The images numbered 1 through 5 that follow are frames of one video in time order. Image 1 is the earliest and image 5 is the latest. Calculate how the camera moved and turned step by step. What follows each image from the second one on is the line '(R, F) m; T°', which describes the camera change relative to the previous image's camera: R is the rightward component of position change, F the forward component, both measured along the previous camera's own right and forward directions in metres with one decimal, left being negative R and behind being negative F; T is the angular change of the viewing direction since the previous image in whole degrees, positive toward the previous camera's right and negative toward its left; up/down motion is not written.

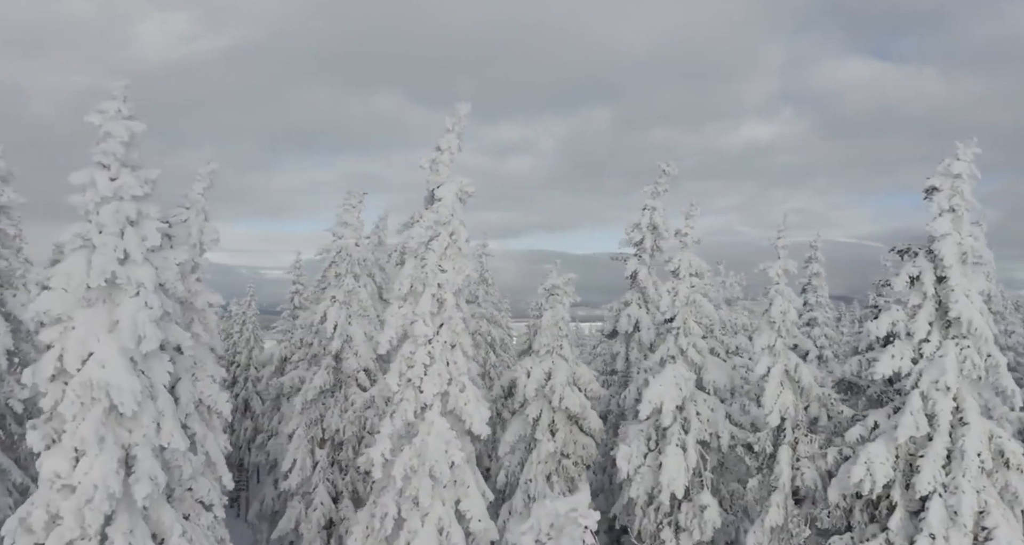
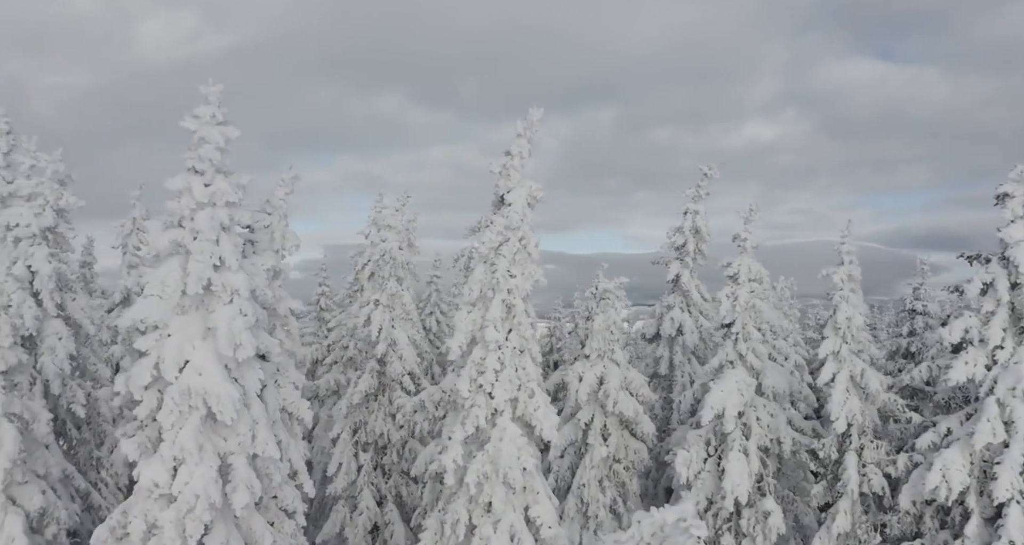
(-1.9, +0.1) m; 0°
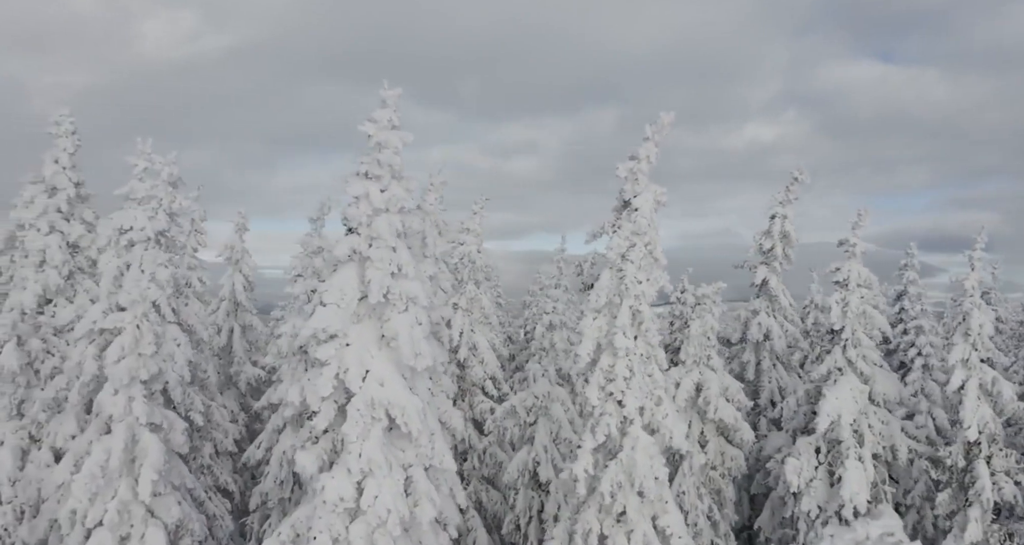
(-3.5, +0.3) m; 0°
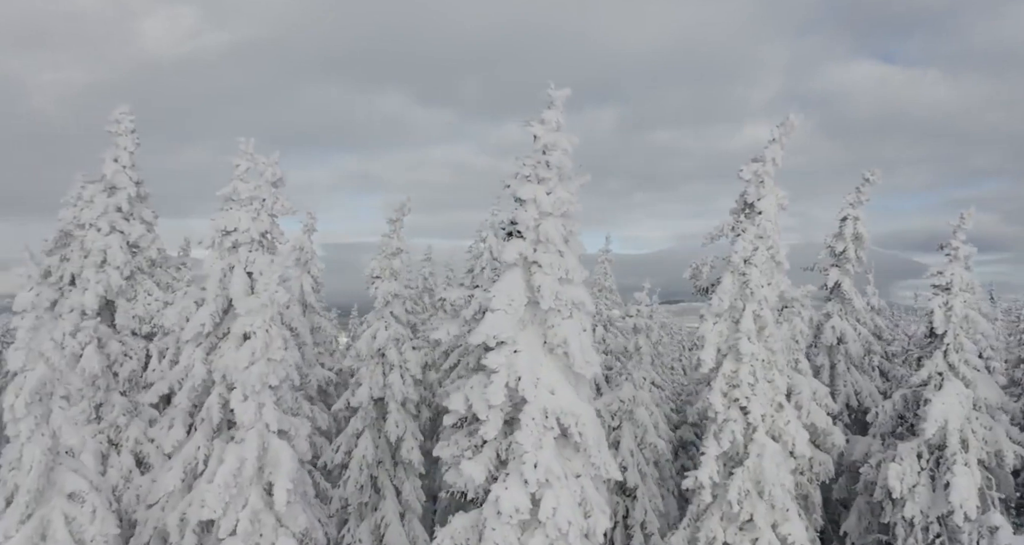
(-3.2, +0.4) m; 0°
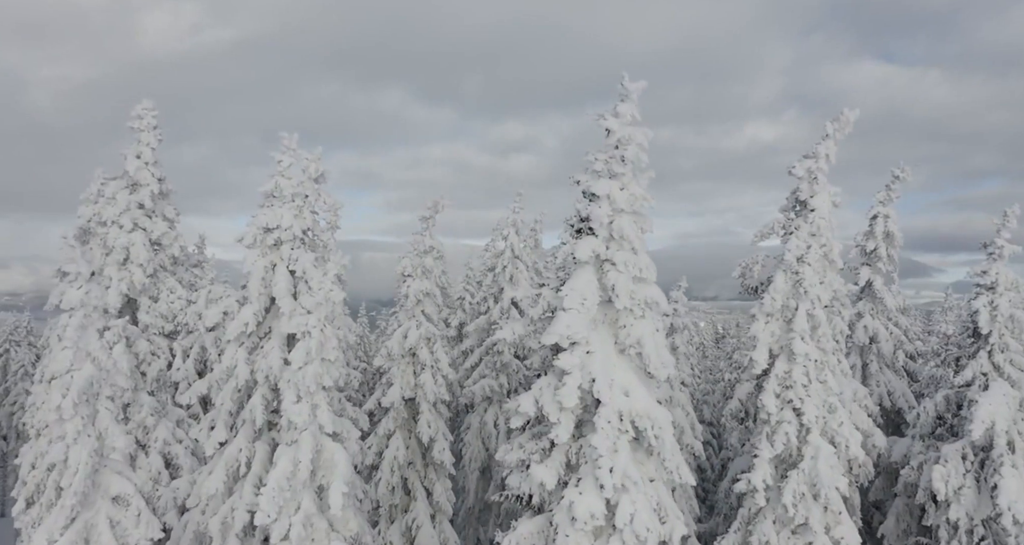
(-1.3, +0.3) m; 0°
